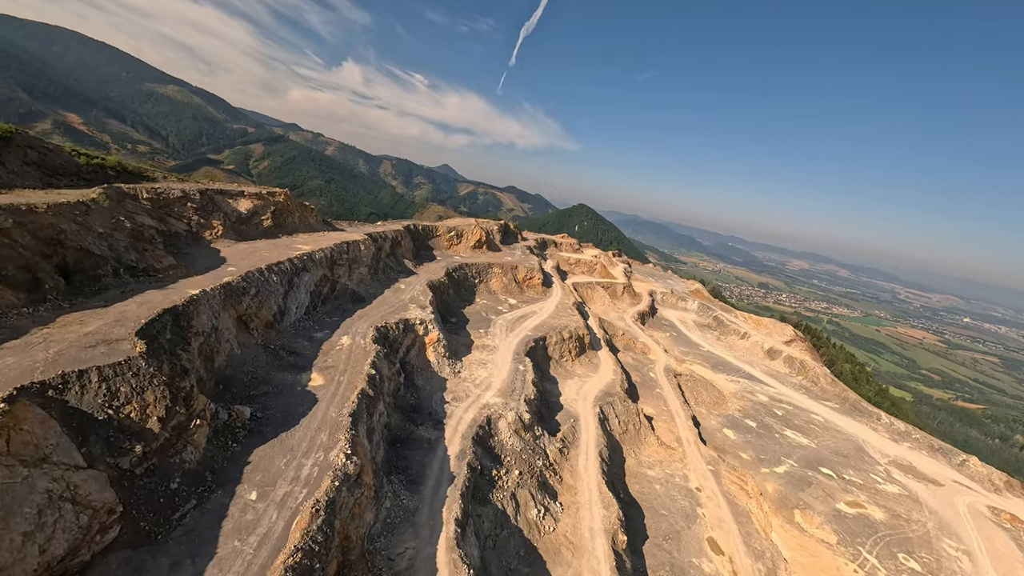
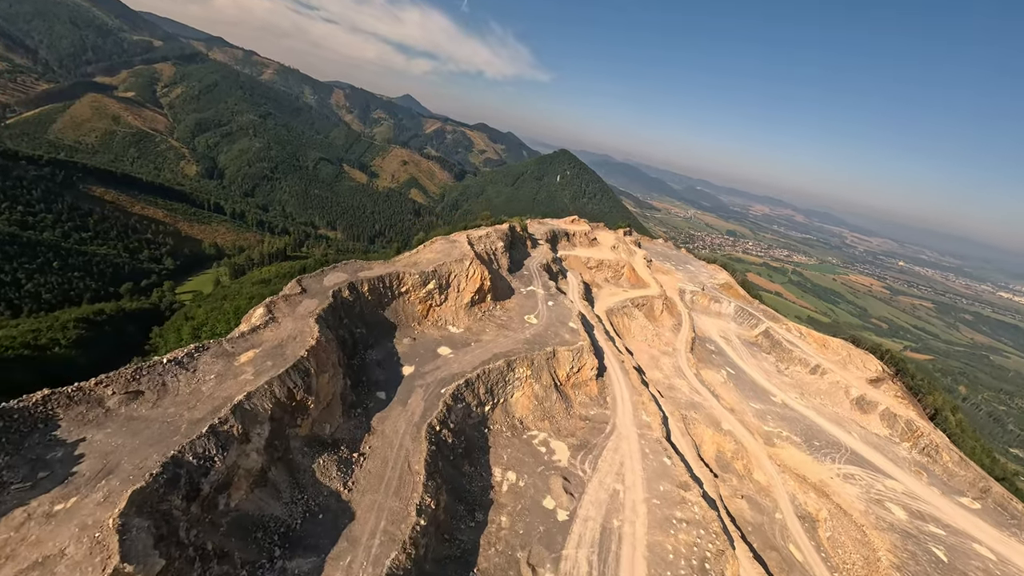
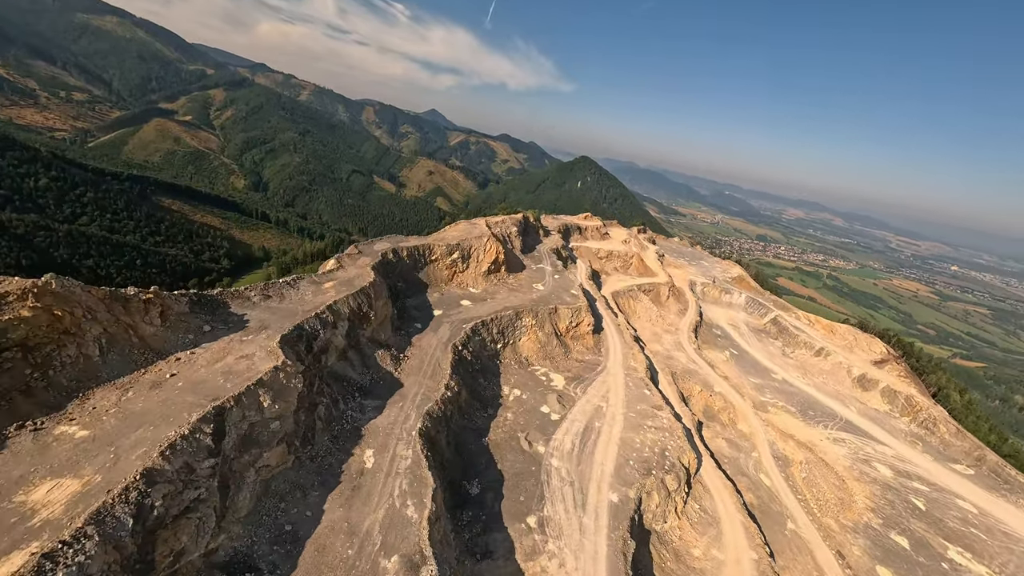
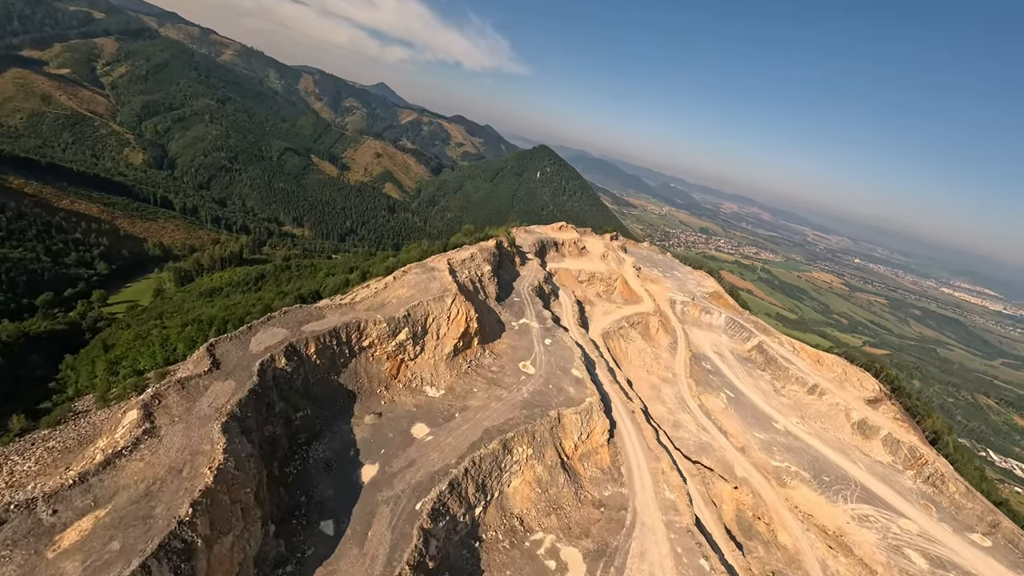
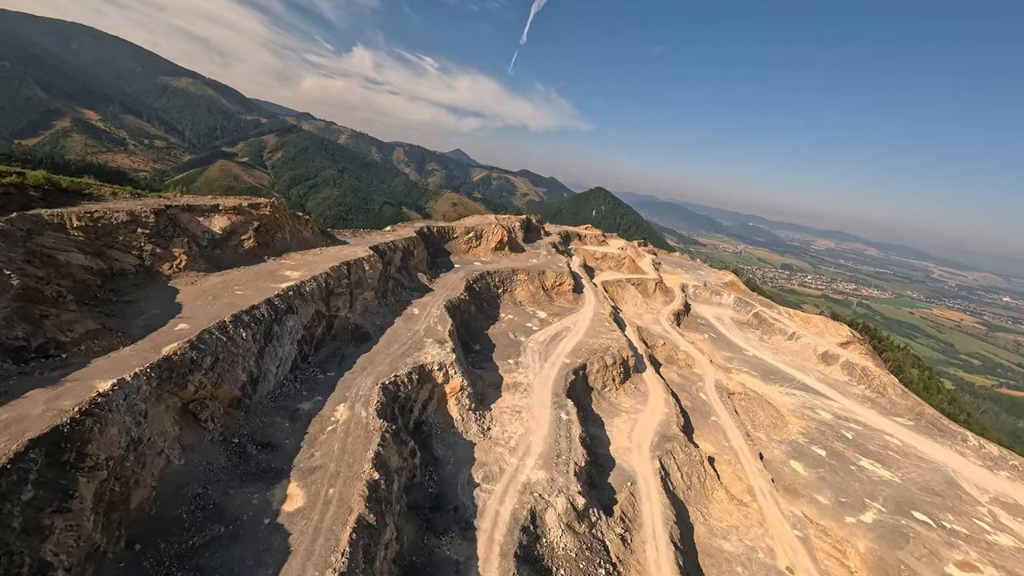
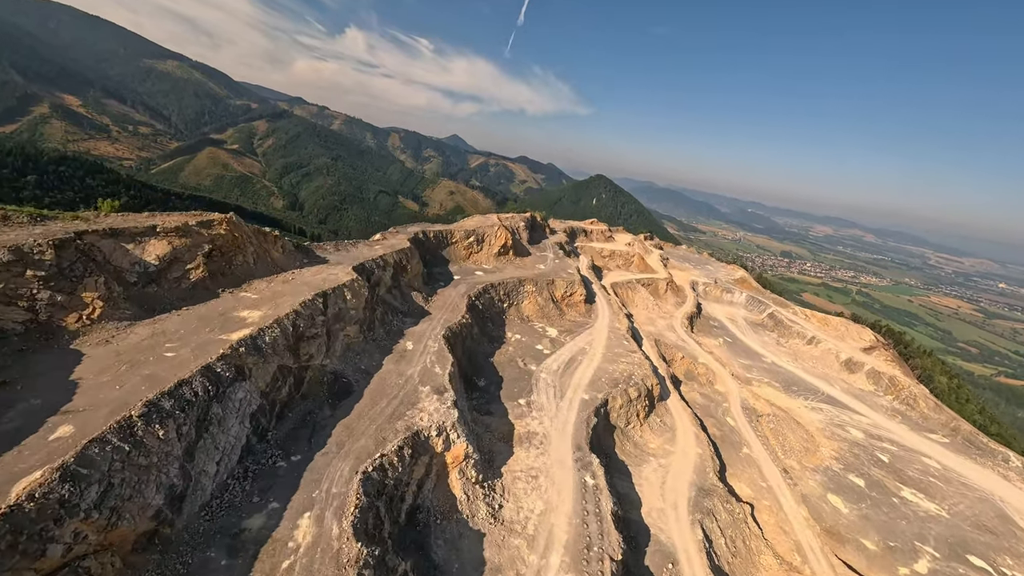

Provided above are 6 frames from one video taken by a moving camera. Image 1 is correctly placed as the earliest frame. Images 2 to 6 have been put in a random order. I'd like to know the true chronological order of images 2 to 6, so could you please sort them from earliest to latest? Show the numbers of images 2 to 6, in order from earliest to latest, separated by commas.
5, 6, 3, 2, 4
